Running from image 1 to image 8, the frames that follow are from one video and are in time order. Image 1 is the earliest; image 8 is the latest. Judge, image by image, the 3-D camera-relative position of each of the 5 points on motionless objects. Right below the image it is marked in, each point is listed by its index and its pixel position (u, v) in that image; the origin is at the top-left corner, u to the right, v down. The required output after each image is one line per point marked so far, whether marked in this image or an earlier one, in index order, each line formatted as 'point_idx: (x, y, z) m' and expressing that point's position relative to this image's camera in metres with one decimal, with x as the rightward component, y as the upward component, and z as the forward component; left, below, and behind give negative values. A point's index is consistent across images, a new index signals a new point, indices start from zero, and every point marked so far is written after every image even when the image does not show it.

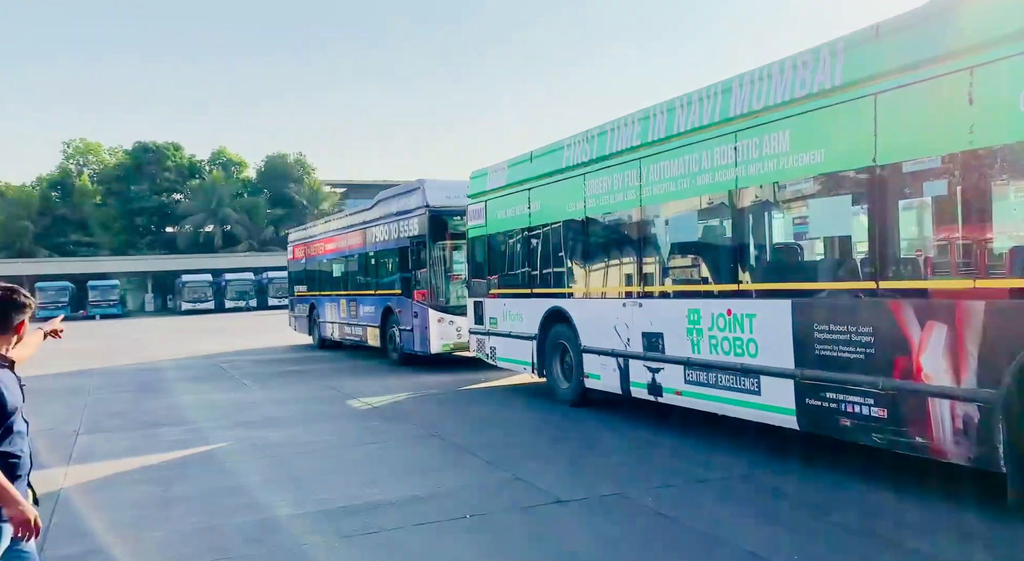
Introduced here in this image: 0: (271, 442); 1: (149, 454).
0: (-2.6, -1.8, +9.0) m
1: (-3.8, -1.8, +8.8) m
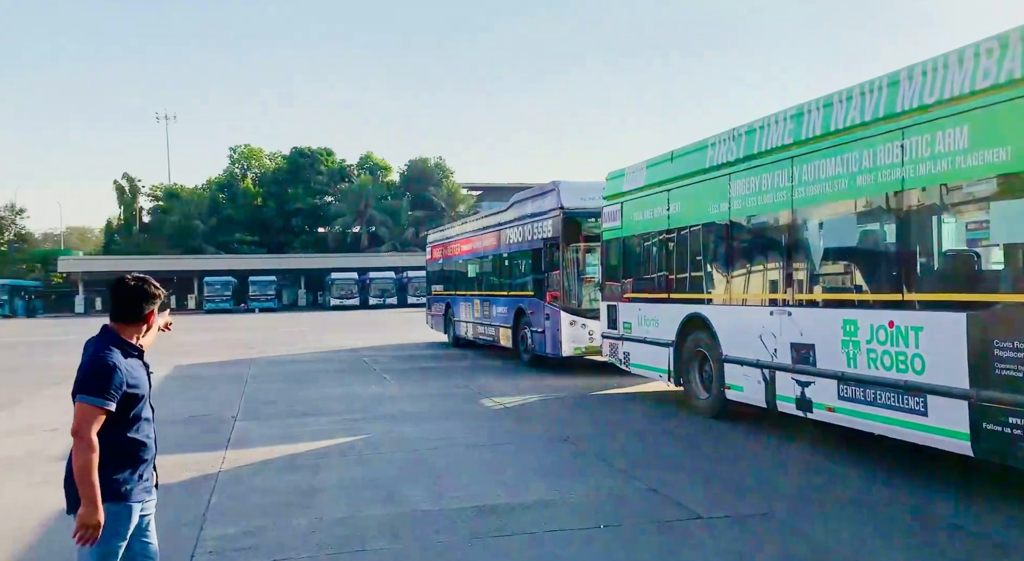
0: (-1.1, -1.7, +9.1) m
1: (-2.4, -1.8, +9.1) m
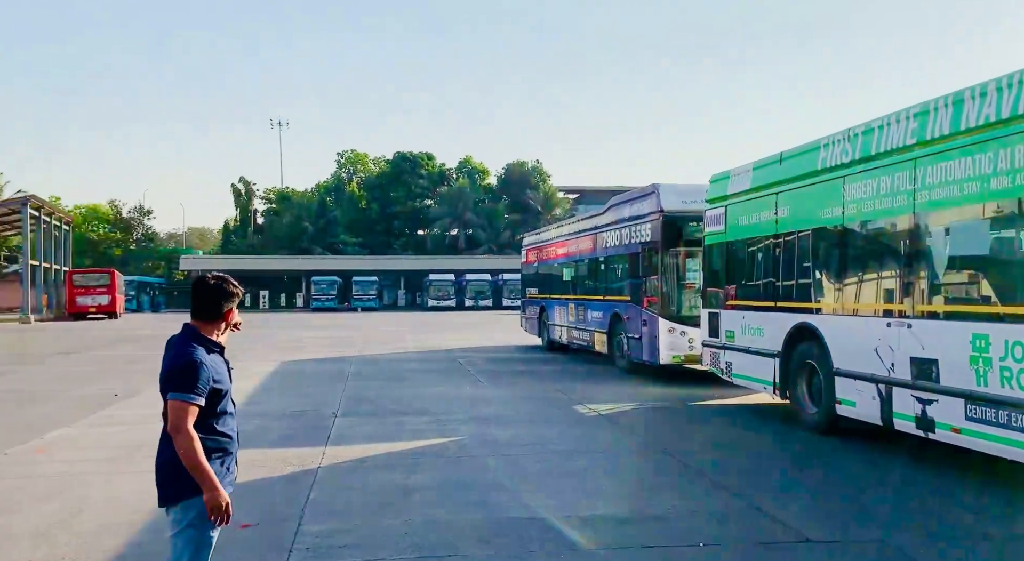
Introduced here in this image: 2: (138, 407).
0: (-0.1, -1.8, +9.0) m
1: (-1.3, -1.8, +9.1) m
2: (-5.5, -1.9, +12.2) m
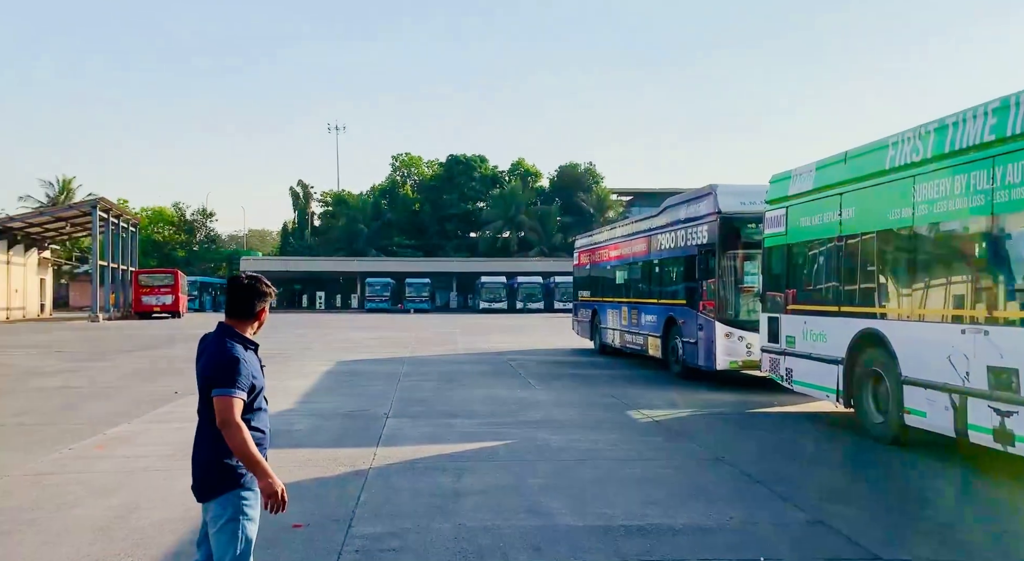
0: (+0.5, -1.8, +8.9) m
1: (-0.7, -1.8, +9.0) m
2: (-4.7, -1.9, +12.4) m
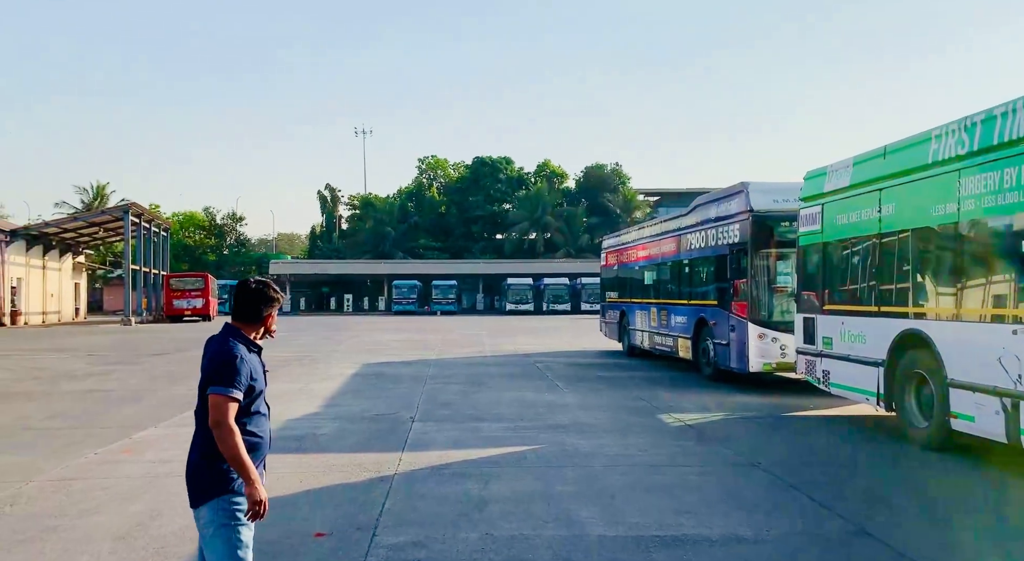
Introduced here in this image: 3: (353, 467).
0: (+0.8, -1.8, +8.6) m
1: (-0.4, -1.8, +8.8) m
2: (-4.3, -1.9, +12.3) m
3: (-1.5, -1.8, +8.0) m
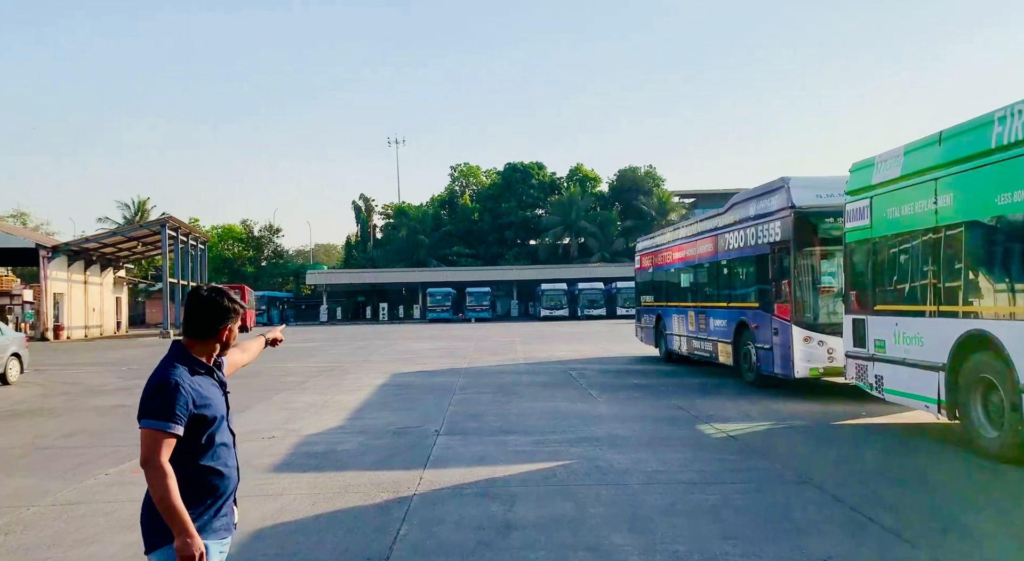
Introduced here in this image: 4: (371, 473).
0: (+1.1, -1.8, +8.0) m
1: (-0.1, -1.8, +8.3) m
2: (-3.9, -2.1, +11.9) m
3: (-1.3, -1.9, +7.5) m
4: (-1.4, -1.9, +8.1) m
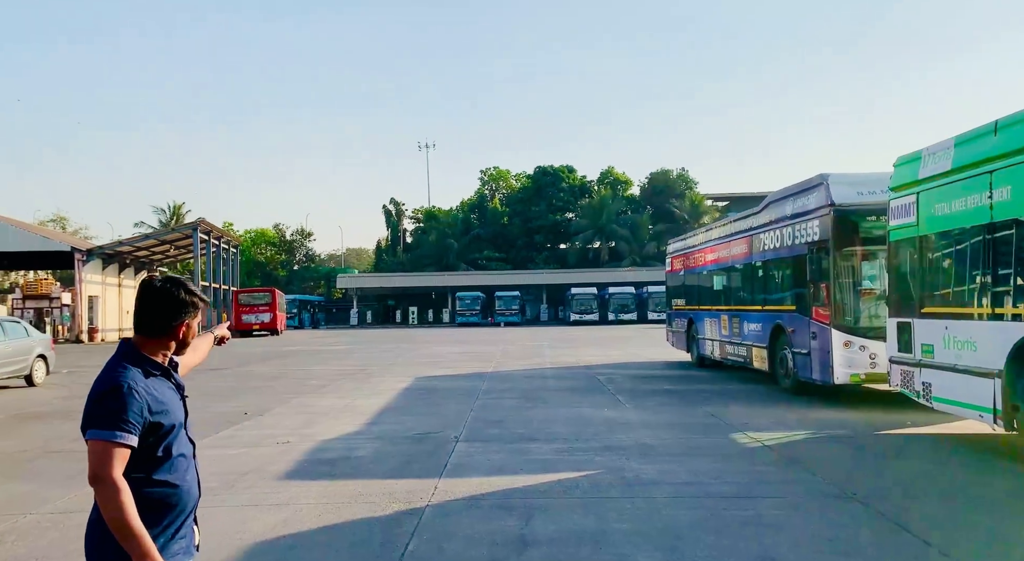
0: (+1.2, -1.8, +7.5) m
1: (0.0, -1.8, +7.8) m
2: (-3.5, -2.0, +11.6) m
3: (-1.1, -1.9, +7.1) m
4: (-1.2, -1.9, +7.7) m
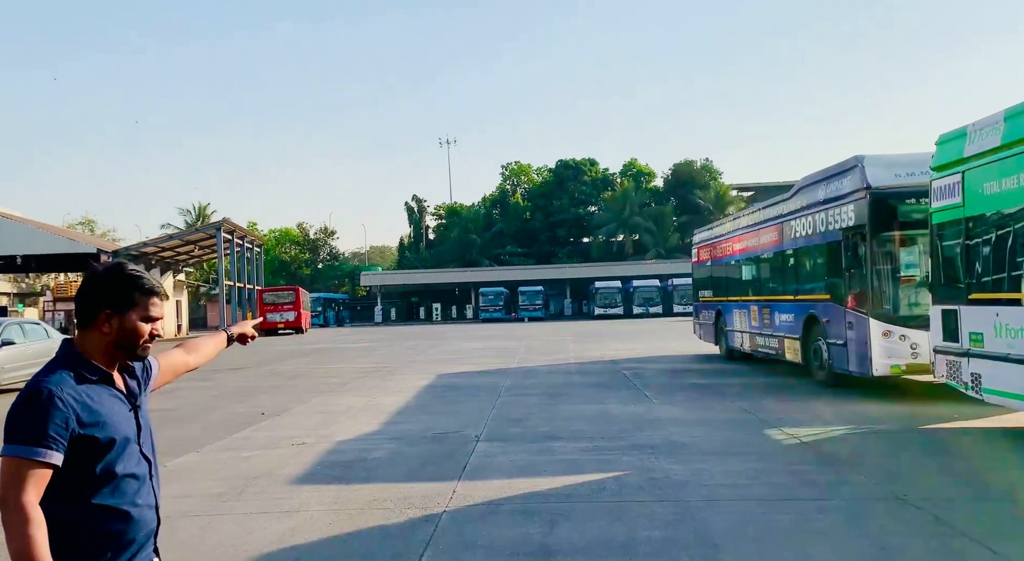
0: (+1.4, -1.7, +7.1) m
1: (+0.3, -1.7, +7.4) m
2: (-3.2, -2.0, +11.2) m
3: (-0.9, -1.8, +6.7) m
4: (-1.0, -1.8, +7.3) m
